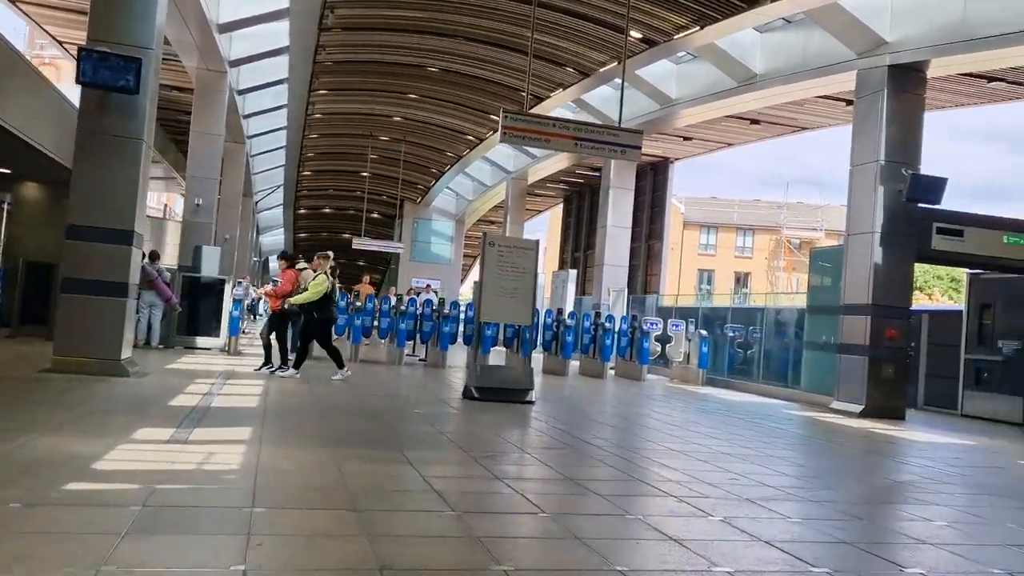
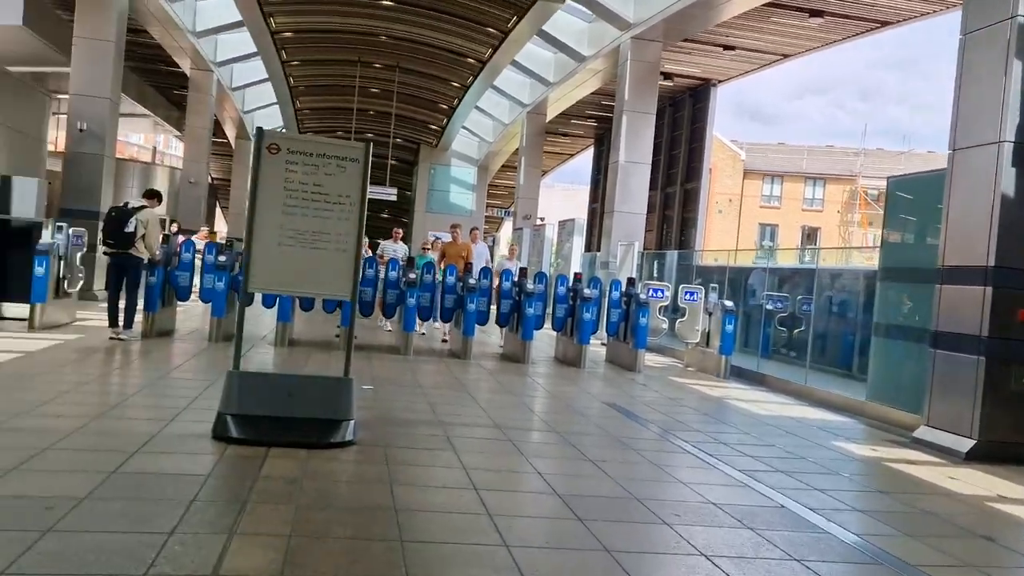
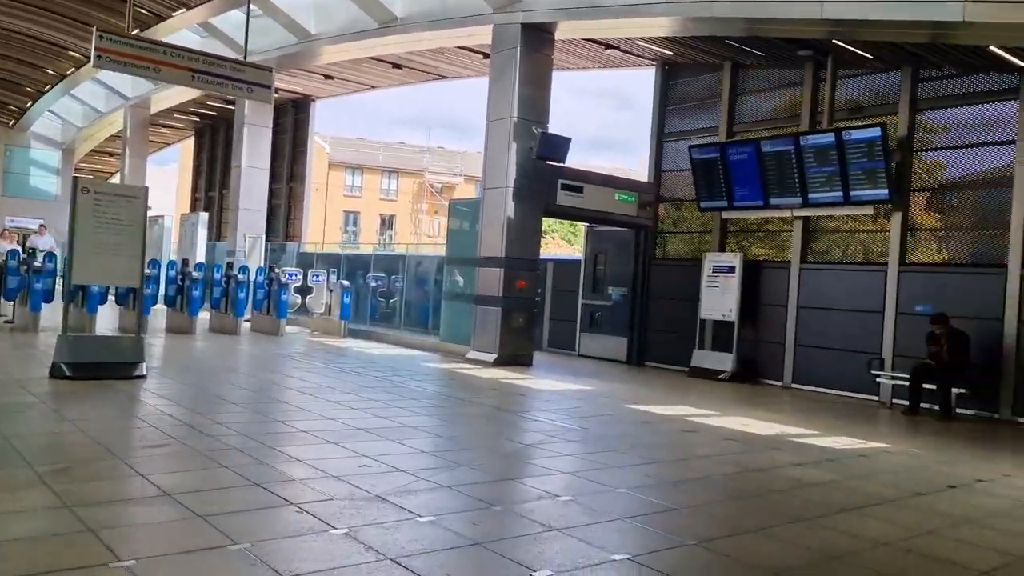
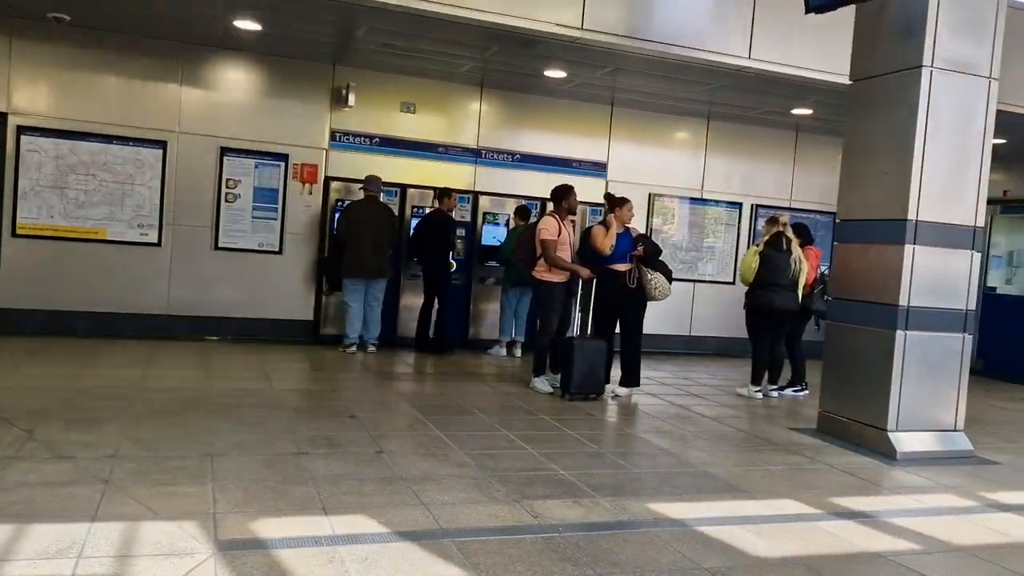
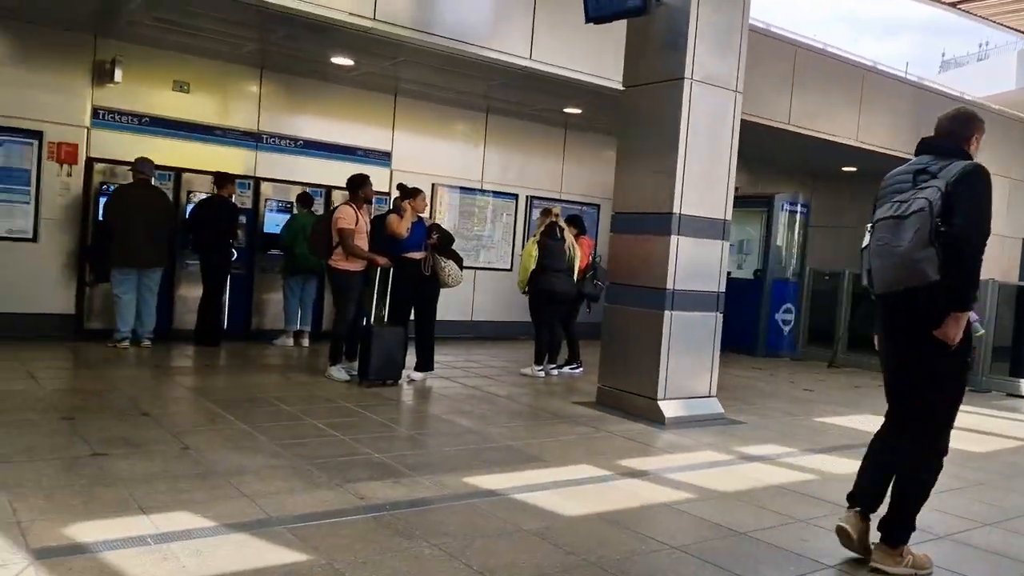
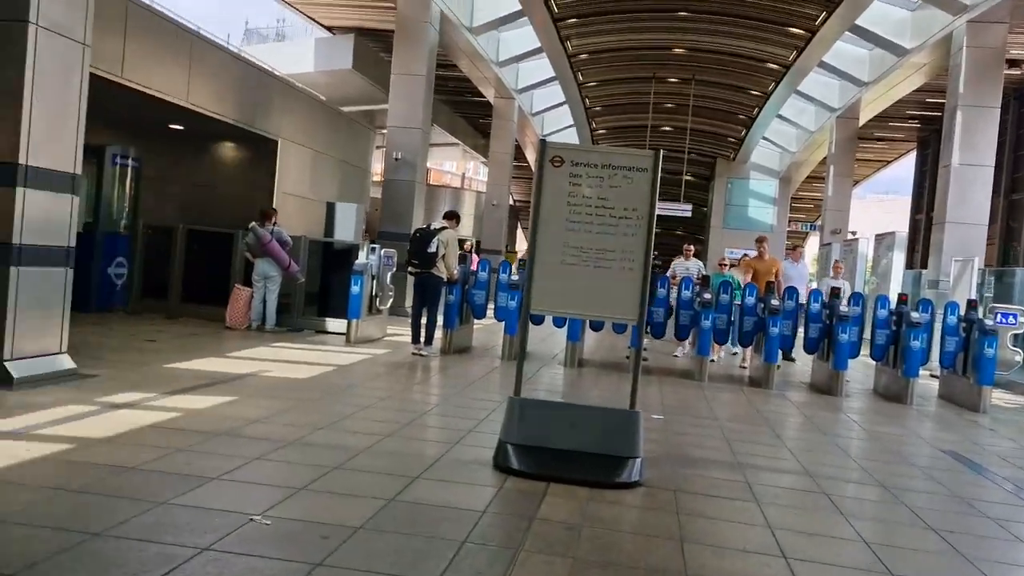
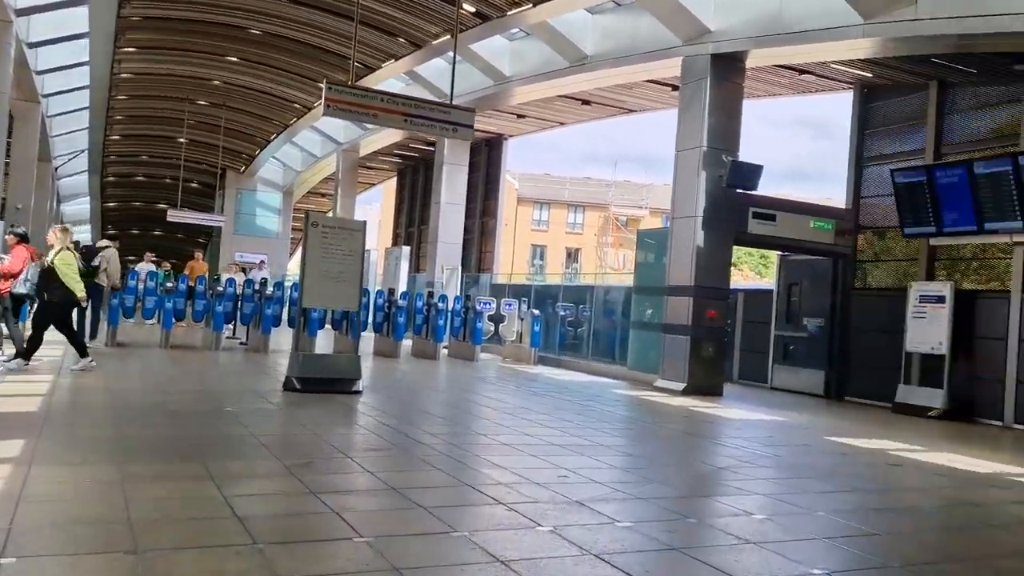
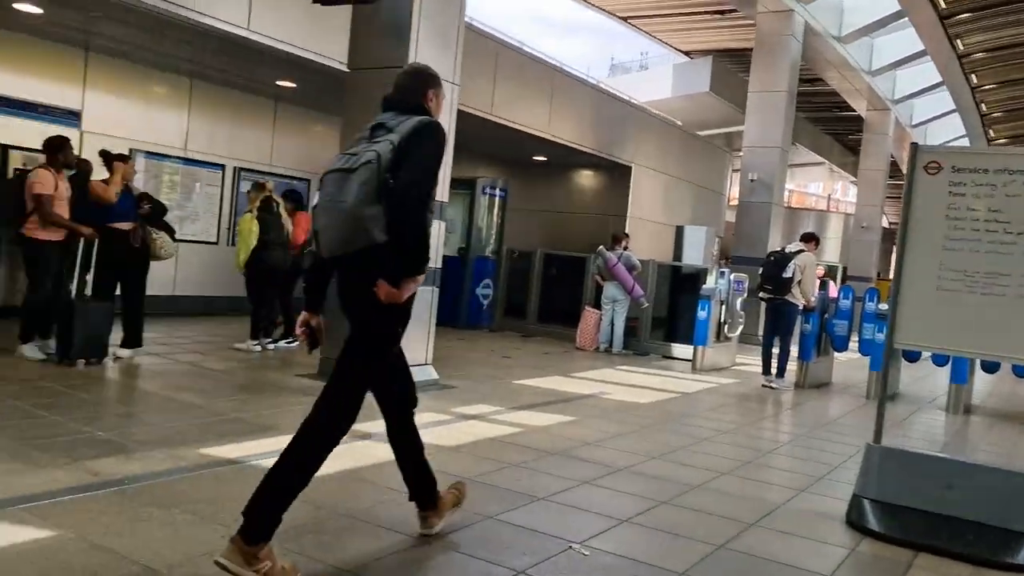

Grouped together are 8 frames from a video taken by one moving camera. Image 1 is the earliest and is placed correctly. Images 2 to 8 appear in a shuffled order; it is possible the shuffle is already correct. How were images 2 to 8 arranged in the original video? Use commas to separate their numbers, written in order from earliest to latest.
7, 3, 2, 6, 8, 5, 4
